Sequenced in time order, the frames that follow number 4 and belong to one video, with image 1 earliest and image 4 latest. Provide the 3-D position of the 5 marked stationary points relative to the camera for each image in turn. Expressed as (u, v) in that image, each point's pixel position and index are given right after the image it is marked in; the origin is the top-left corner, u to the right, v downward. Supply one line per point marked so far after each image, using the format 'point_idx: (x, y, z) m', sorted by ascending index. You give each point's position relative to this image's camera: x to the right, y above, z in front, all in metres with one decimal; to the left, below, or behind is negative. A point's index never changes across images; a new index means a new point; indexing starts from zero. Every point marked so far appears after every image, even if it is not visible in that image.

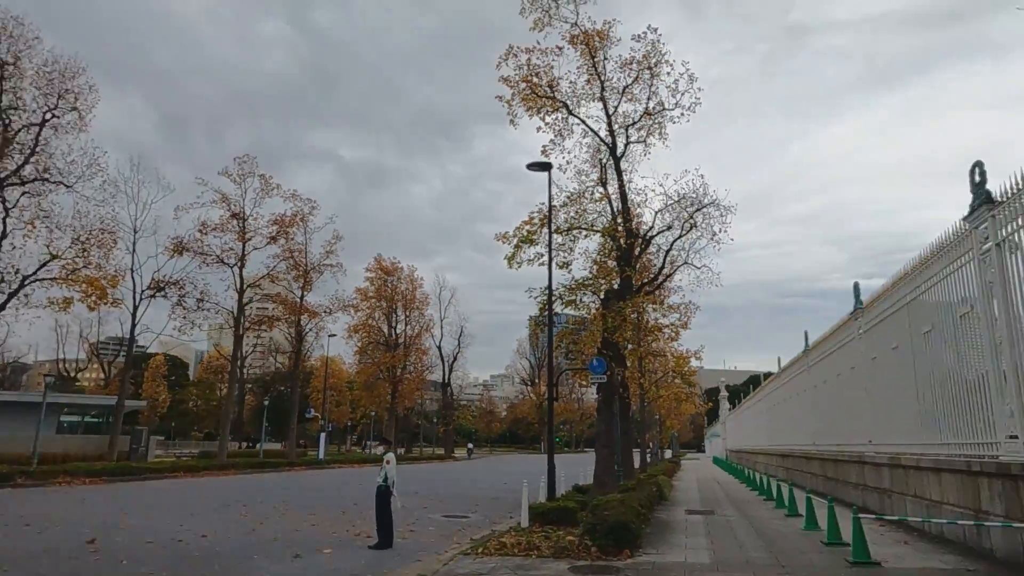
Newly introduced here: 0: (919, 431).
0: (+7.0, -2.5, +11.3) m
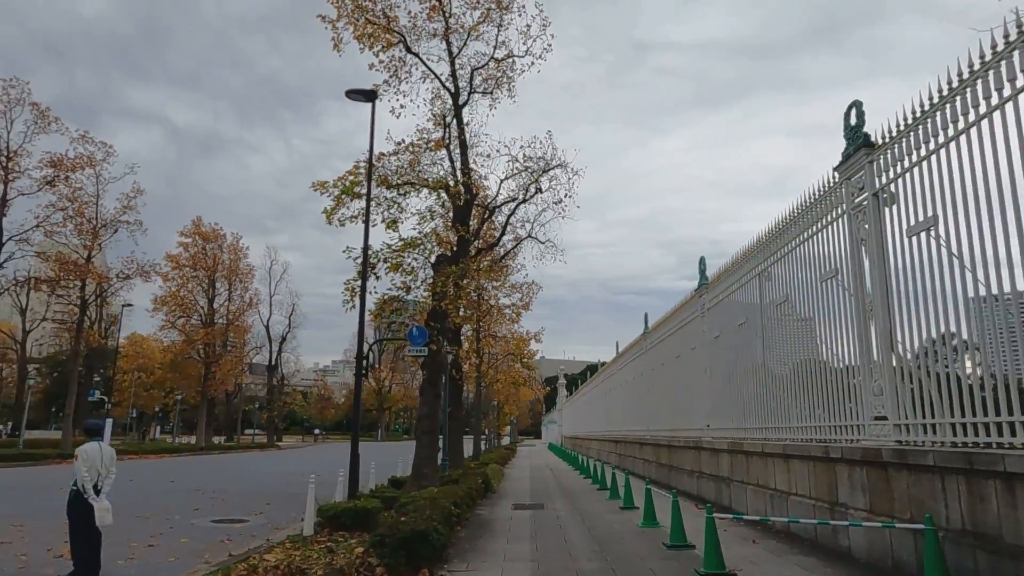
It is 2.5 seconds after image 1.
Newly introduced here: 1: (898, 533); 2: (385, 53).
0: (+3.9, -2.0, +10.3) m
1: (+3.5, -2.2, +6.0) m
2: (-3.1, +5.8, +16.2) m
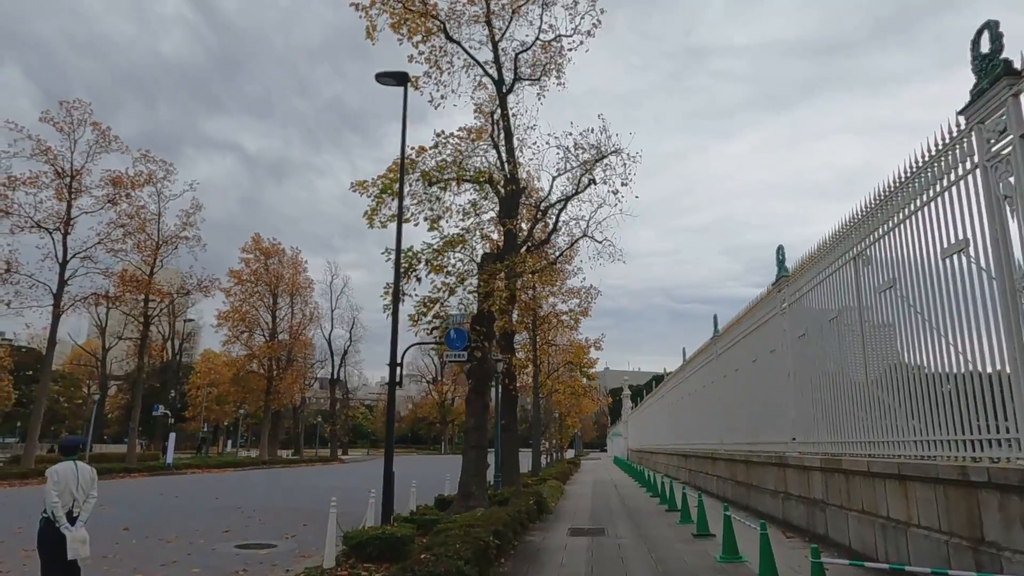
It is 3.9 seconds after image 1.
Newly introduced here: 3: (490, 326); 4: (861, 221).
0: (+4.6, -1.8, +8.6) m
1: (+3.8, -2.0, +4.3) m
2: (-2.0, +5.7, +15.2) m
3: (-0.4, -0.8, +13.9) m
4: (+4.8, +0.9, +9.1) m
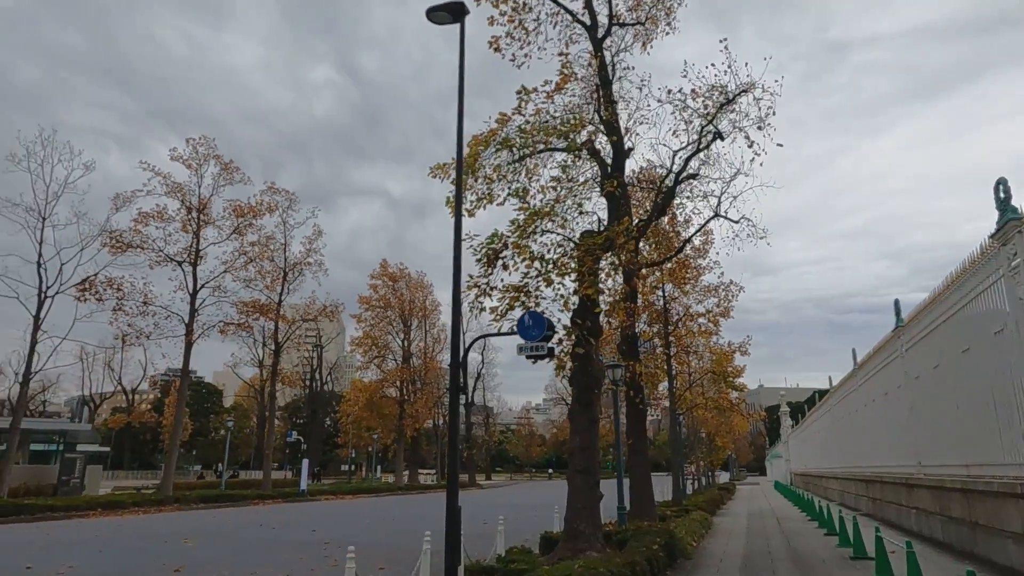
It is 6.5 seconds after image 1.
0: (+5.3, -1.1, +4.9) m
1: (+3.6, -1.2, +0.9) m
2: (-0.2, +5.8, +13.1) m
3: (+1.5, -0.6, +11.2) m
4: (+5.5, +1.6, +5.5) m
